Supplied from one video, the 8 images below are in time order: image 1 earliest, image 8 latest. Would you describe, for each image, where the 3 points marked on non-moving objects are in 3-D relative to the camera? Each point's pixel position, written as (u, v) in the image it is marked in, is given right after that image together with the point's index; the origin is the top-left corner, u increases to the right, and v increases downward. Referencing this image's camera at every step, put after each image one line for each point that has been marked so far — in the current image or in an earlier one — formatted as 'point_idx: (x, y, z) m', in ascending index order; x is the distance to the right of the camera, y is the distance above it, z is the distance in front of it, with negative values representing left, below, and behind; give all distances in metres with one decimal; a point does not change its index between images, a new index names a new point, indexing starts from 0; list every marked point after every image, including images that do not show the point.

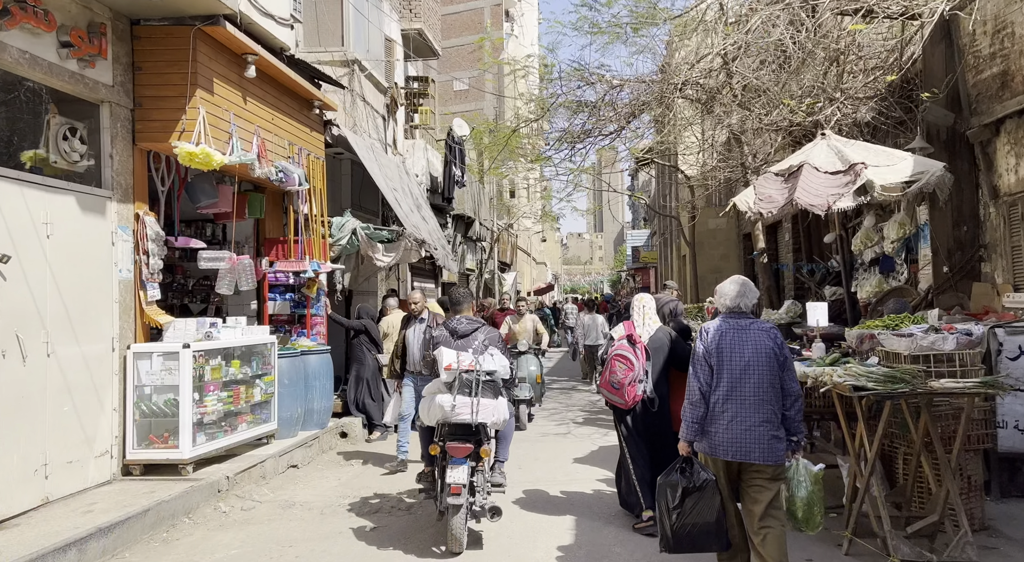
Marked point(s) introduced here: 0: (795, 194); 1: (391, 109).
0: (+2.3, +0.7, +6.4) m
1: (-2.1, +2.9, +13.4) m
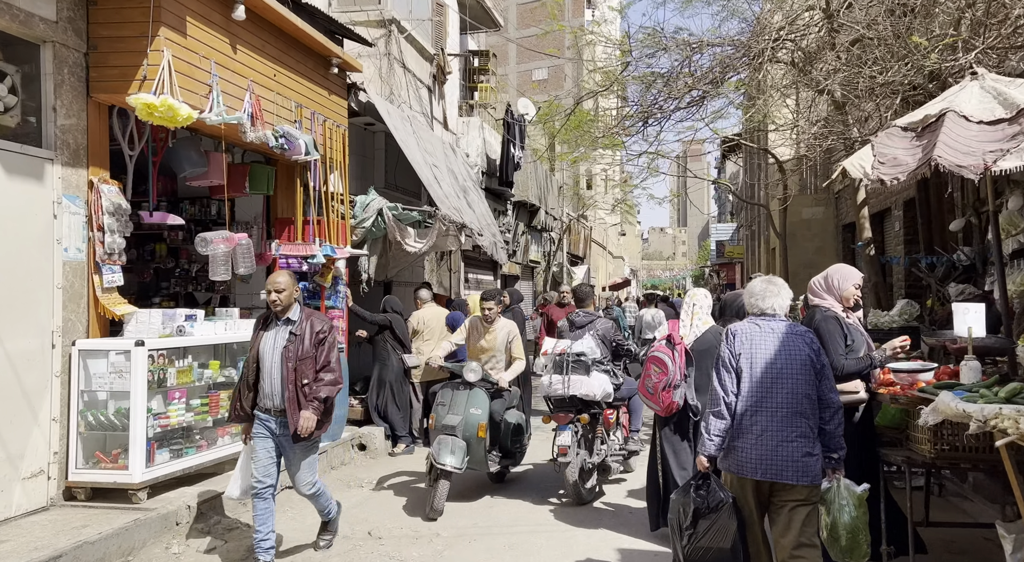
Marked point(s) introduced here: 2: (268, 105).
0: (+2.5, +0.8, +4.7) m
1: (-1.1, +3.1, +12.1) m
2: (-2.1, +1.5, +6.8) m
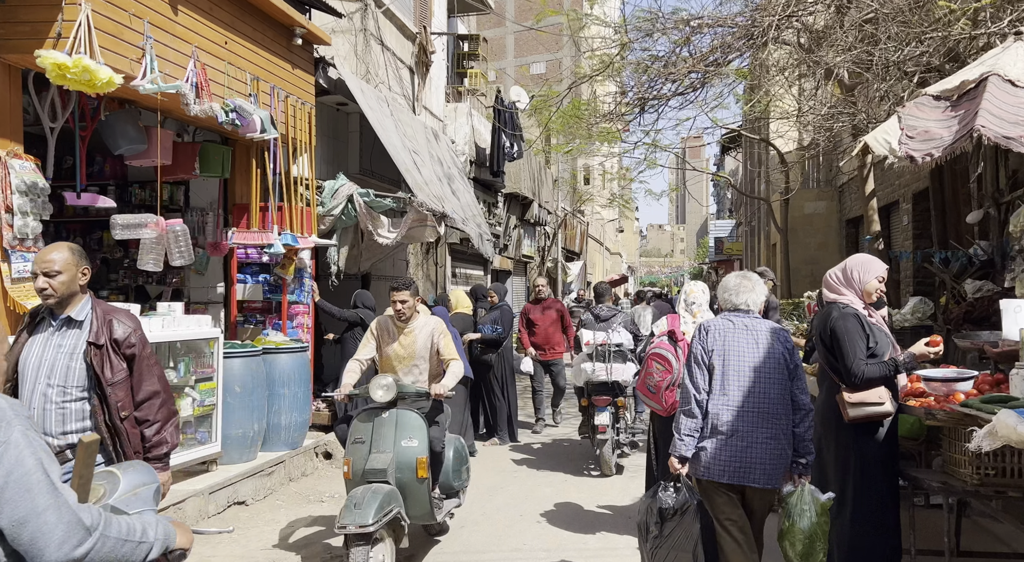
0: (+2.3, +0.8, +4.0) m
1: (-1.3, +3.2, +11.4) m
2: (-2.3, +1.6, +6.1) m
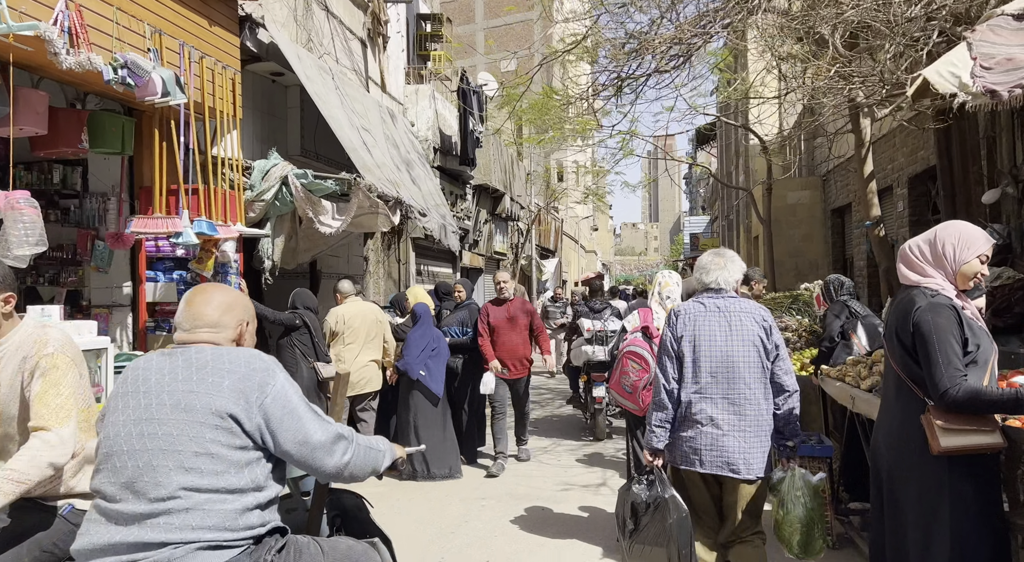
0: (+2.1, +0.9, +2.9) m
1: (-1.7, +3.2, +10.2) m
2: (-2.6, +1.6, +4.9) m
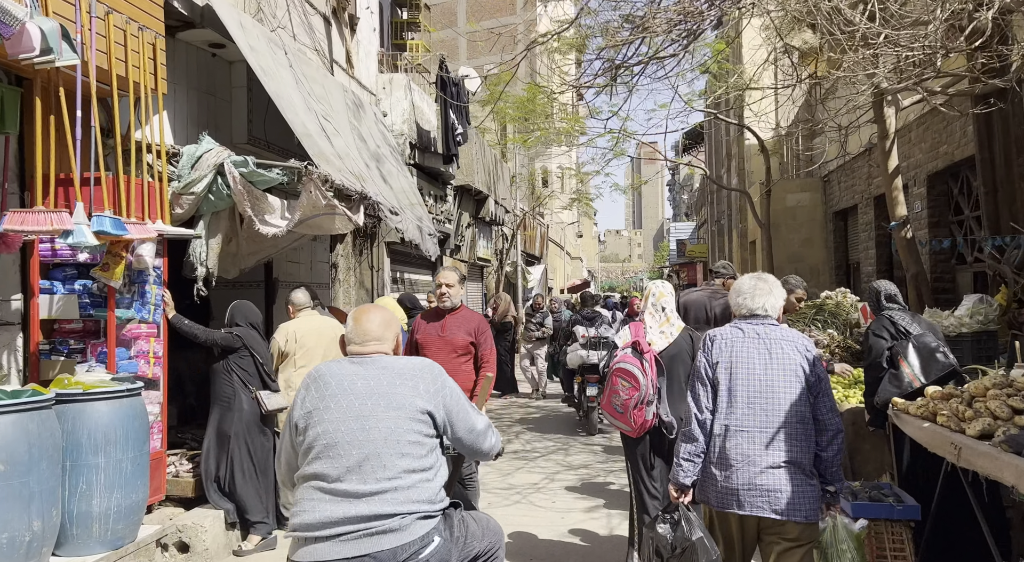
0: (+2.1, +0.9, +1.8) m
1: (-1.9, +3.1, +9.1) m
2: (-2.6, +1.6, +3.7) m
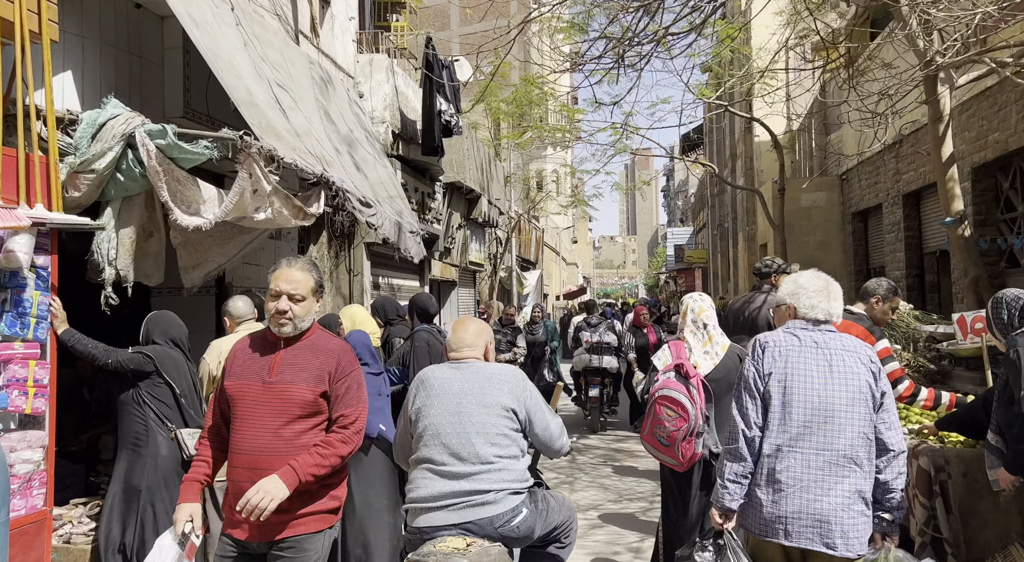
0: (+2.1, +0.9, +0.6) m
1: (-2.0, +3.0, +7.8) m
2: (-2.6, +1.5, +2.4) m
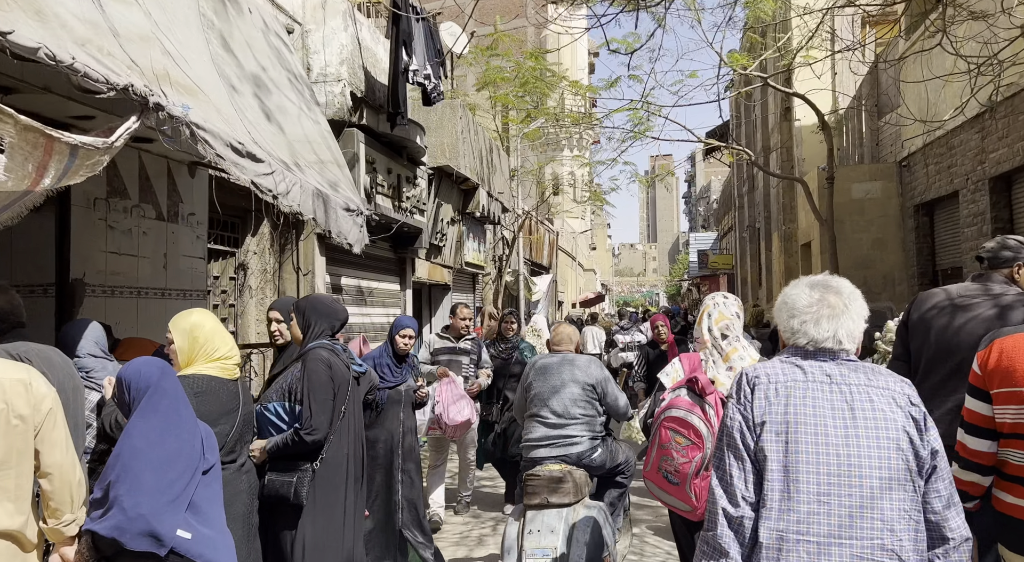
0: (+1.7, +1.0, -1.7) m
1: (-2.1, +3.1, +5.6) m
2: (-2.9, +1.6, +0.2) m
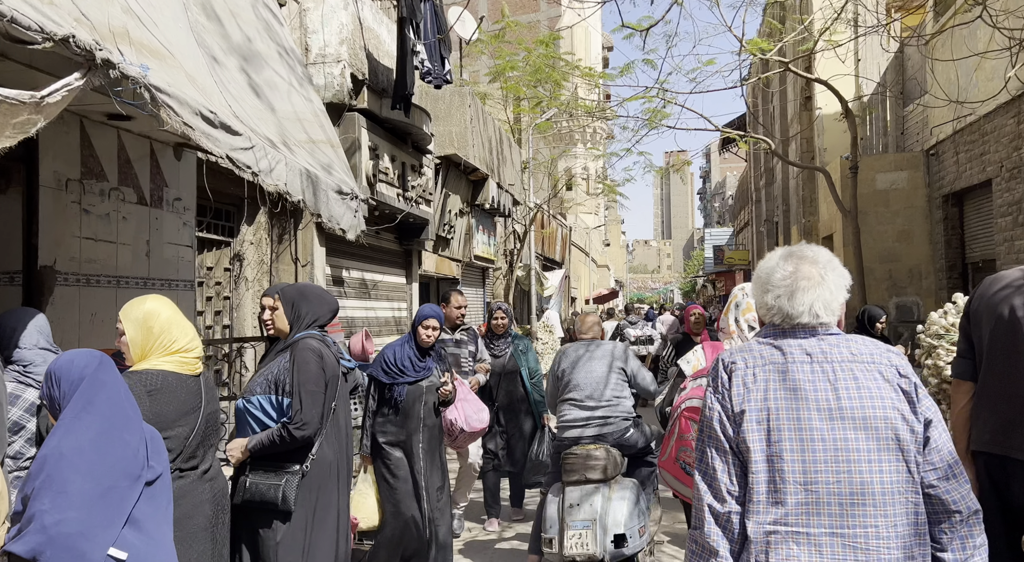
0: (+1.7, +1.0, -2.2) m
1: (-2.1, +3.1, +5.2) m
2: (-3.0, +1.7, -0.1) m
